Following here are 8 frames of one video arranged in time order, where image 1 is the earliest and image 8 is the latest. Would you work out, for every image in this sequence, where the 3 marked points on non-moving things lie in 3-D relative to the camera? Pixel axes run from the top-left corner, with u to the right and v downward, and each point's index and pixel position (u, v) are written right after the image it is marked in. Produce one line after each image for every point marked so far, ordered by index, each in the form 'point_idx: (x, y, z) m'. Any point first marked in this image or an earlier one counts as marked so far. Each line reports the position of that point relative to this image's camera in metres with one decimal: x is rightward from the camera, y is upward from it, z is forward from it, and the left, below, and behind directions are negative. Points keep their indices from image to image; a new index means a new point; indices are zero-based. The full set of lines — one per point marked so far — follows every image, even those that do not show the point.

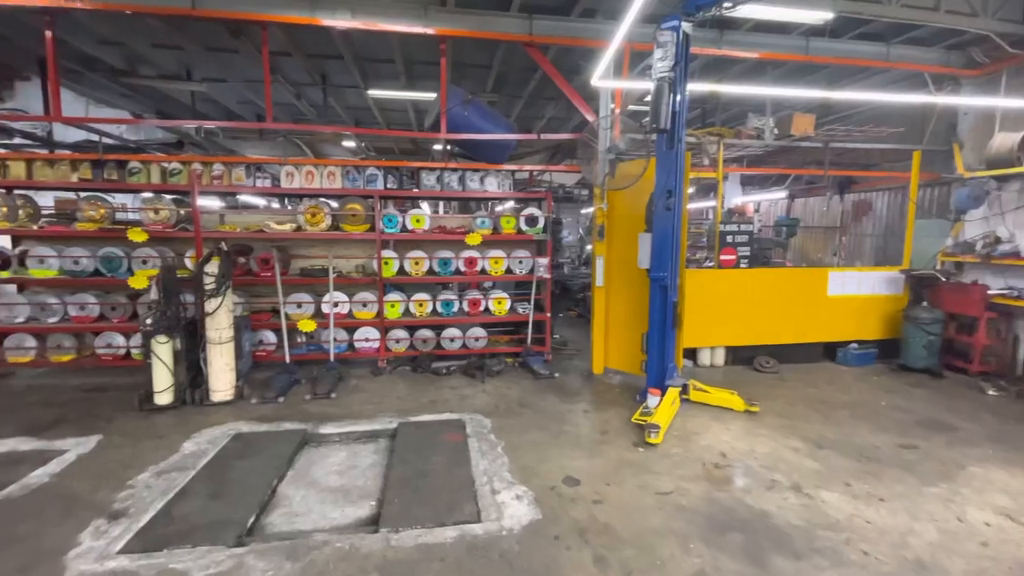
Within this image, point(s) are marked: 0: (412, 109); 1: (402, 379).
0: (-1.6, +2.9, +7.5) m
1: (-1.2, -0.9, +5.0) m
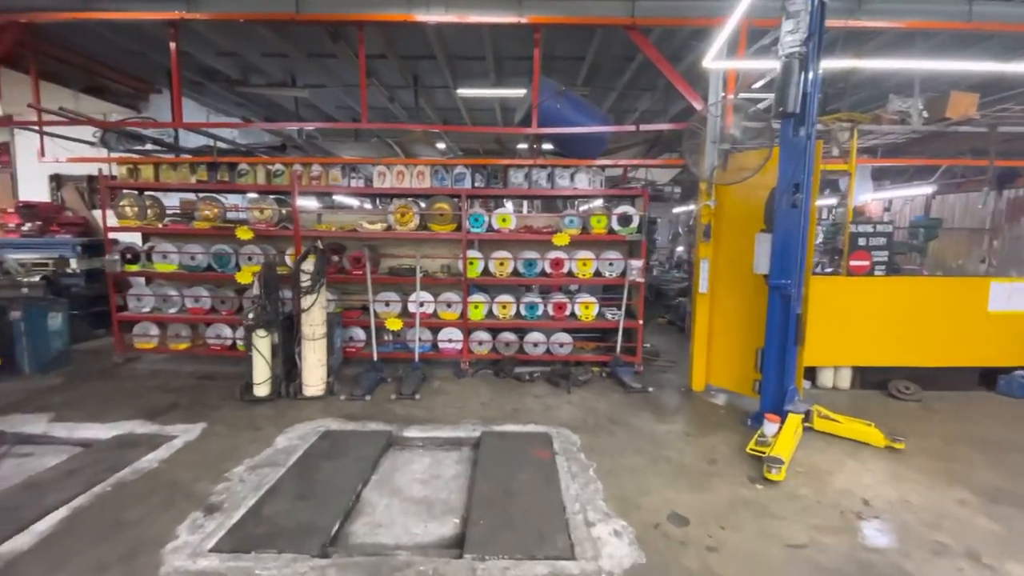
0: (-0.2, +2.8, +7.4) m
1: (-0.3, -1.0, +4.8) m
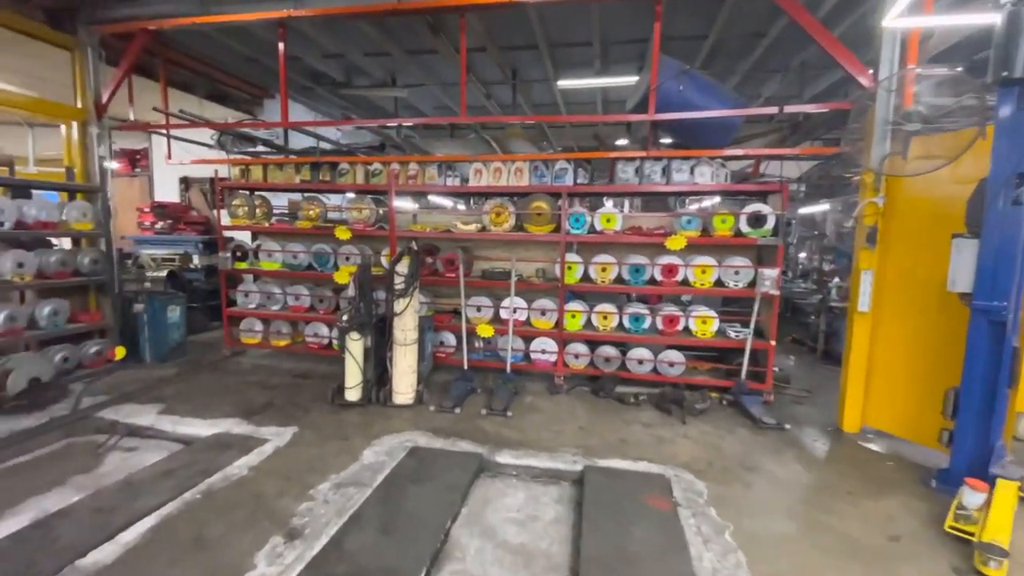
0: (+1.3, +2.7, +6.8) m
1: (+0.6, -1.0, +4.3) m
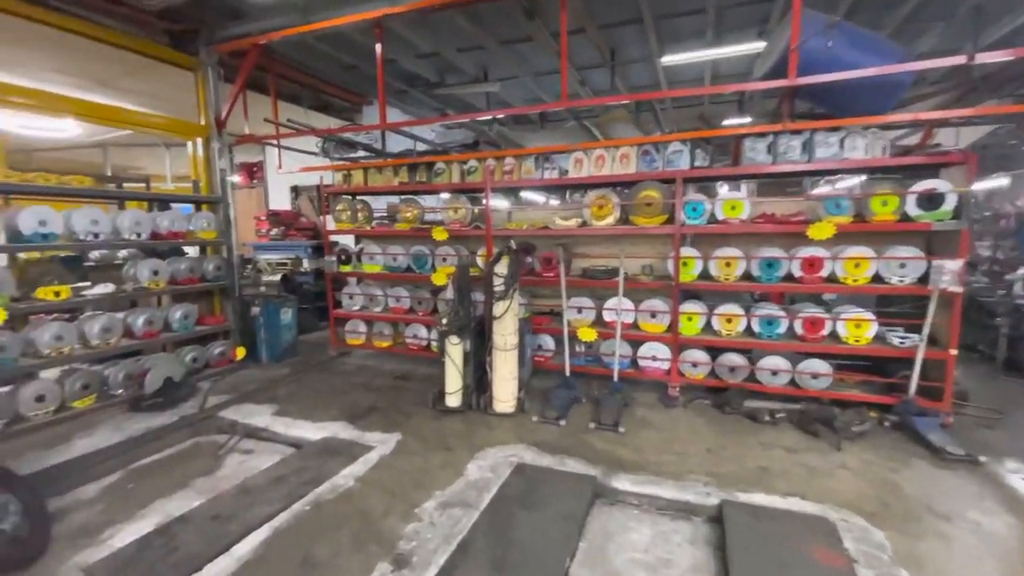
0: (+2.6, +2.8, +6.1) m
1: (+1.5, -1.0, +3.8) m
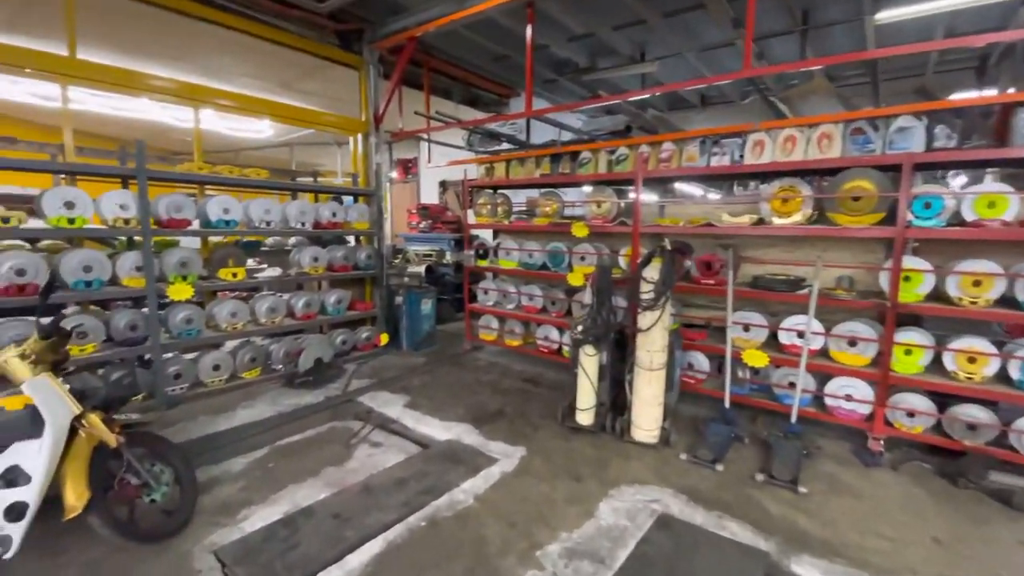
0: (+4.3, +2.6, +4.7) m
1: (+2.4, -1.2, +2.8) m
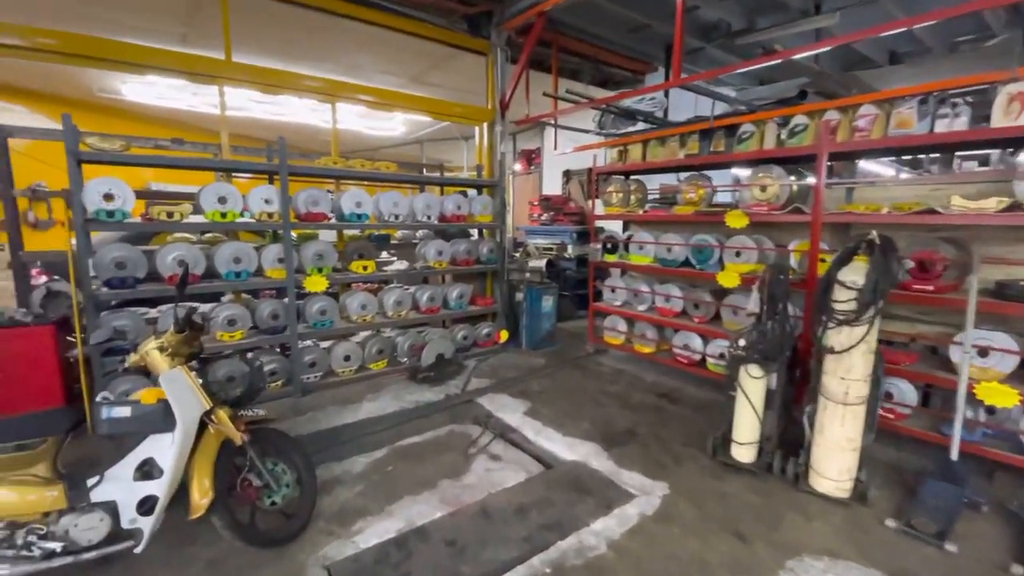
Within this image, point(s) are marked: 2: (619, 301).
0: (+5.5, +2.4, +3.0) m
1: (+3.1, -1.3, +1.7) m
2: (+1.0, -0.1, +4.5) m
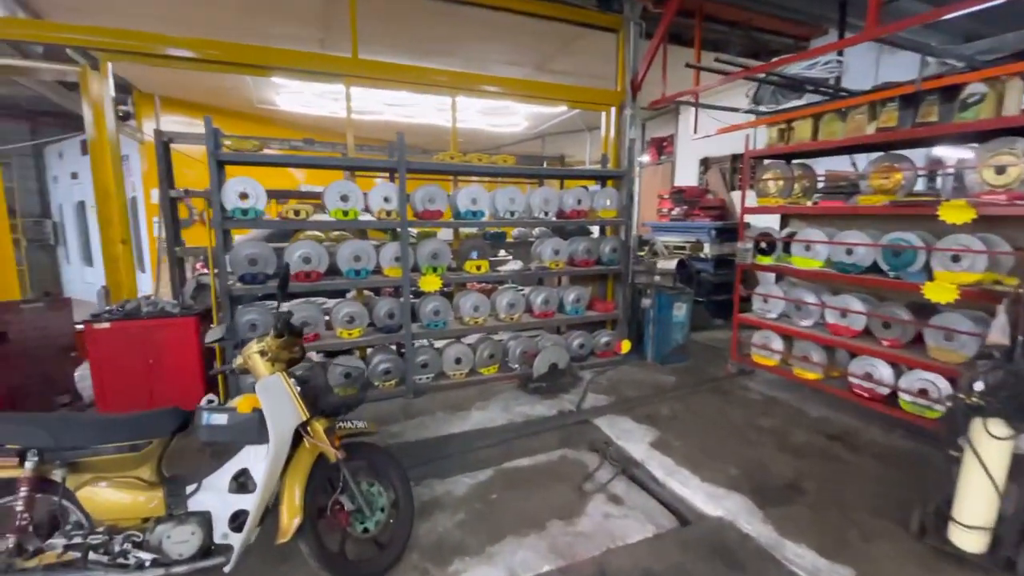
0: (+6.1, +2.2, +1.2) m
1: (+3.3, -1.4, +0.5) m
2: (+2.1, -0.2, +3.7) m
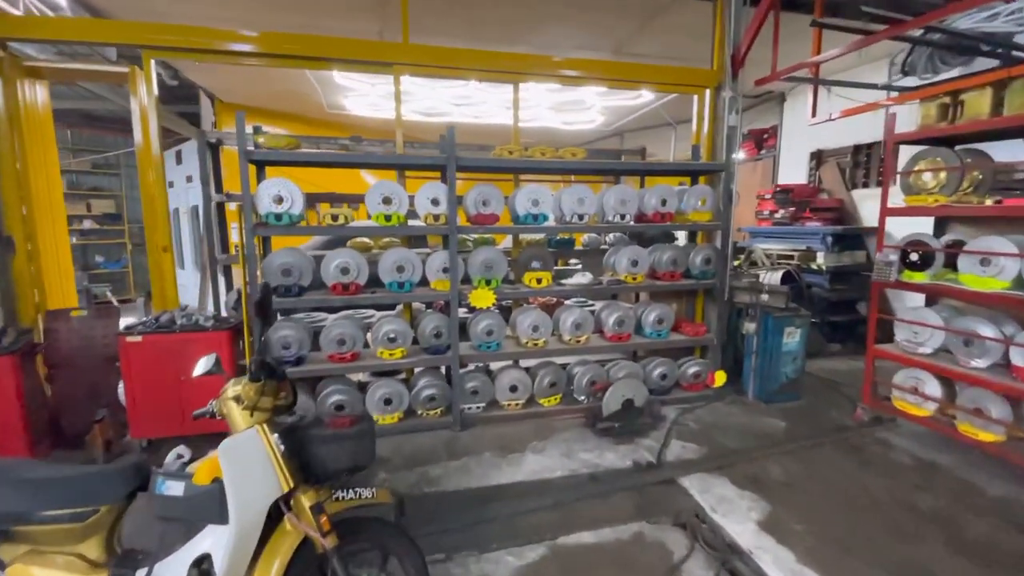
0: (+6.1, +2.0, -0.3) m
1: (+3.2, -1.5, -0.5) m
2: (+2.5, -0.4, +2.9) m
